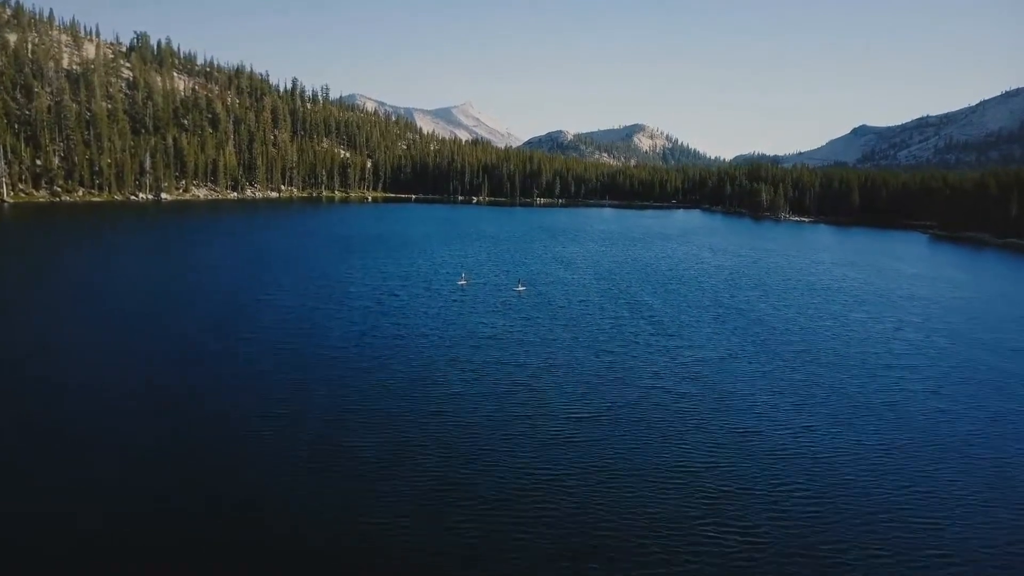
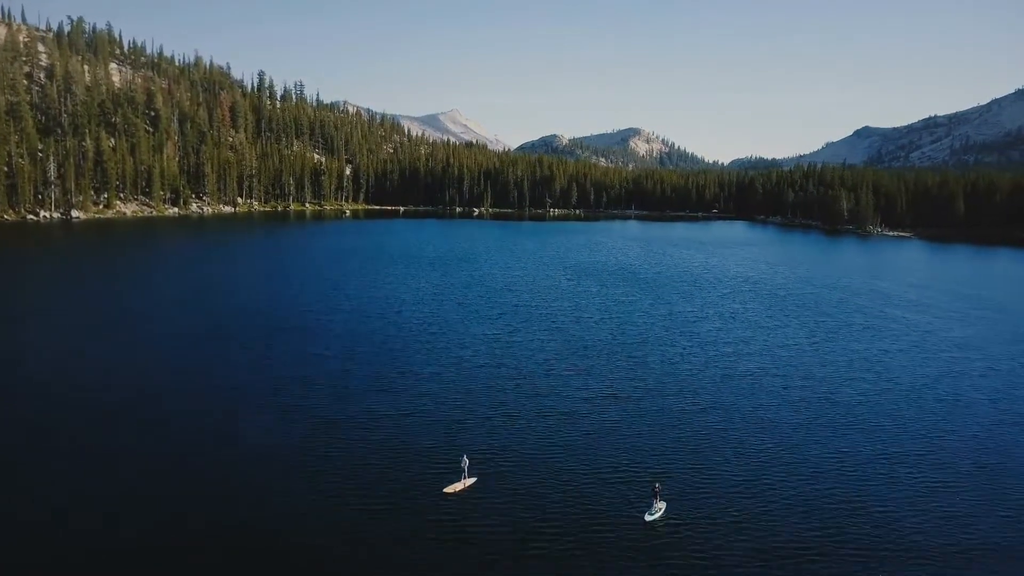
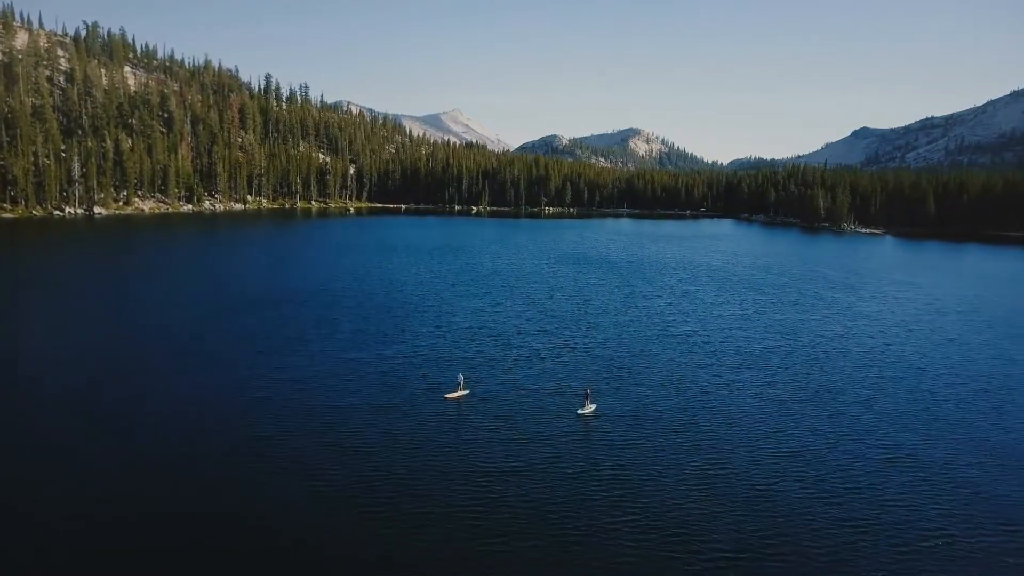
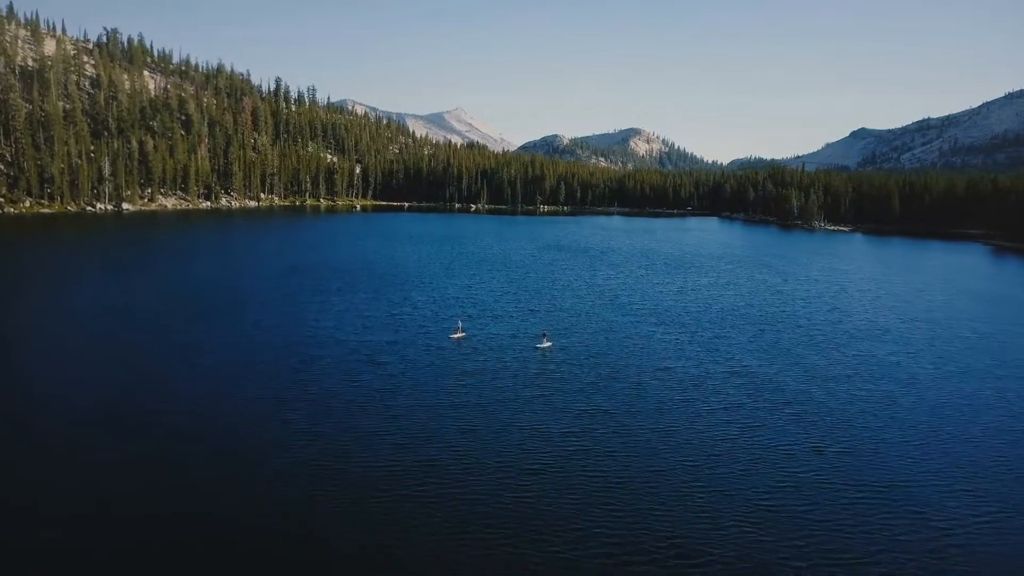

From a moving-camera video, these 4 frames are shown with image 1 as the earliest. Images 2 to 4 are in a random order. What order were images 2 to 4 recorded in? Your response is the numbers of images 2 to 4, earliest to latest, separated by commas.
4, 3, 2
